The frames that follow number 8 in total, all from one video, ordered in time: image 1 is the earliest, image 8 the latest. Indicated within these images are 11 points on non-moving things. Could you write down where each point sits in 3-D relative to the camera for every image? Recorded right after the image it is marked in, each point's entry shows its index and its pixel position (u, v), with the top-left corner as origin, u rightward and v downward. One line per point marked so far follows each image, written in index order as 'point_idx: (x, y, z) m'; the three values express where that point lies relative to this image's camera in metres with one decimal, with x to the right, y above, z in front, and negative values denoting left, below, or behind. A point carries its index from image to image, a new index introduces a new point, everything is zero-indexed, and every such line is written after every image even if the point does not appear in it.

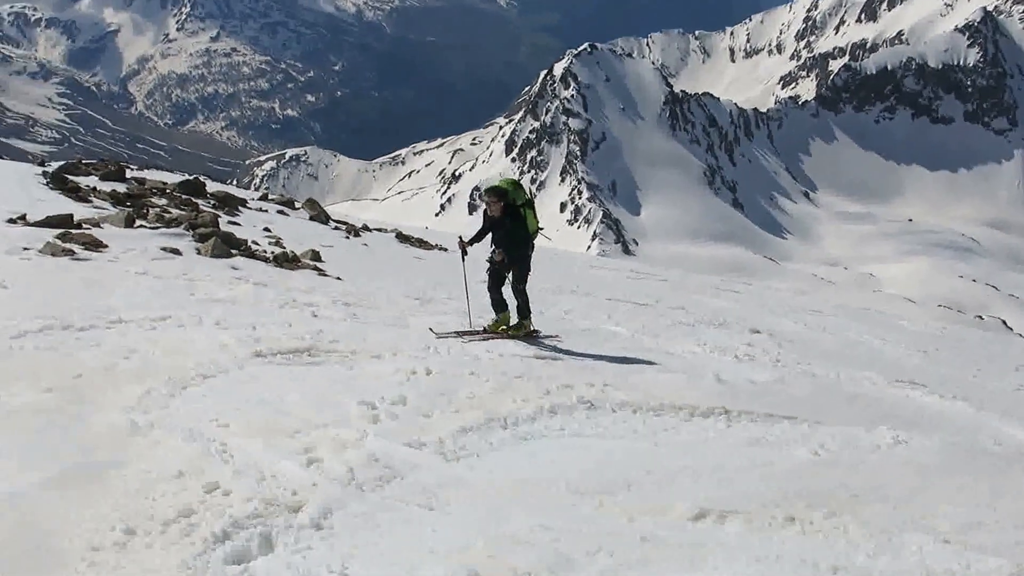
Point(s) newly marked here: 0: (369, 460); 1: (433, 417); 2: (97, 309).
0: (-1.6, -1.9, +10.8) m
1: (-1.1, -1.7, +12.9) m
2: (-8.3, -0.4, +19.3) m
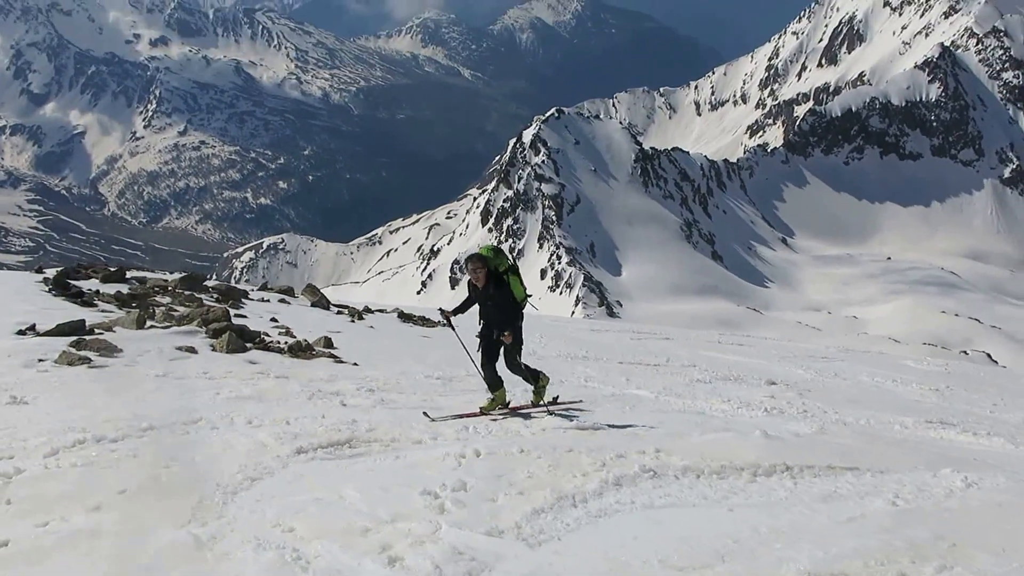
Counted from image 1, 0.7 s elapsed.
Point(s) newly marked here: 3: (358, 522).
0: (-0.7, -2.9, +10.5) m
1: (-0.2, -2.8, +12.6) m
2: (-7.6, -2.6, +18.9) m
3: (-1.9, -2.9, +12.1) m
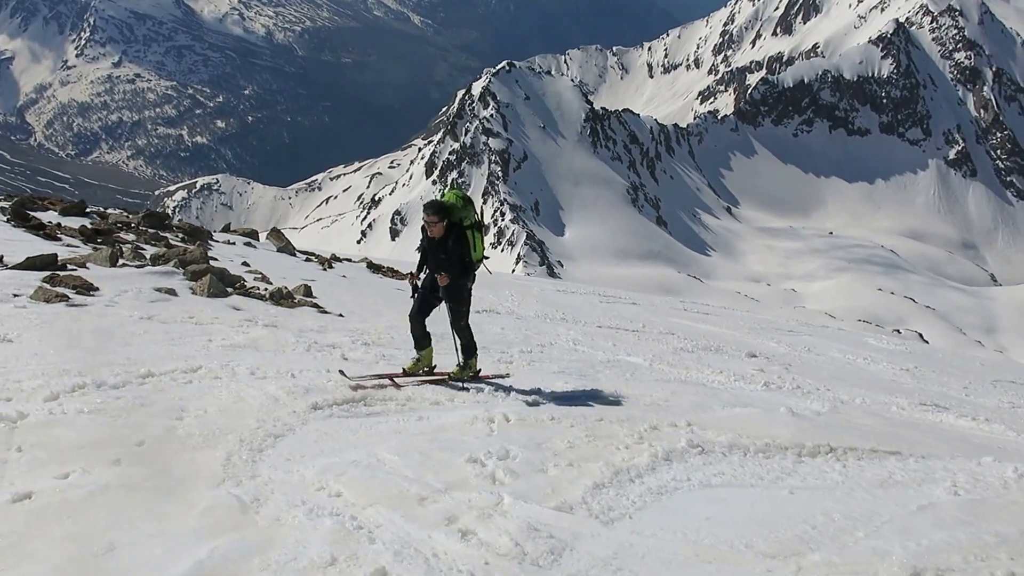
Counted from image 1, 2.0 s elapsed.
0: (+0.1, -2.5, +10.0) m
1: (+0.5, -2.3, +12.2) m
2: (-7.4, -1.4, +17.9) m
3: (-1.2, -2.4, +11.5) m
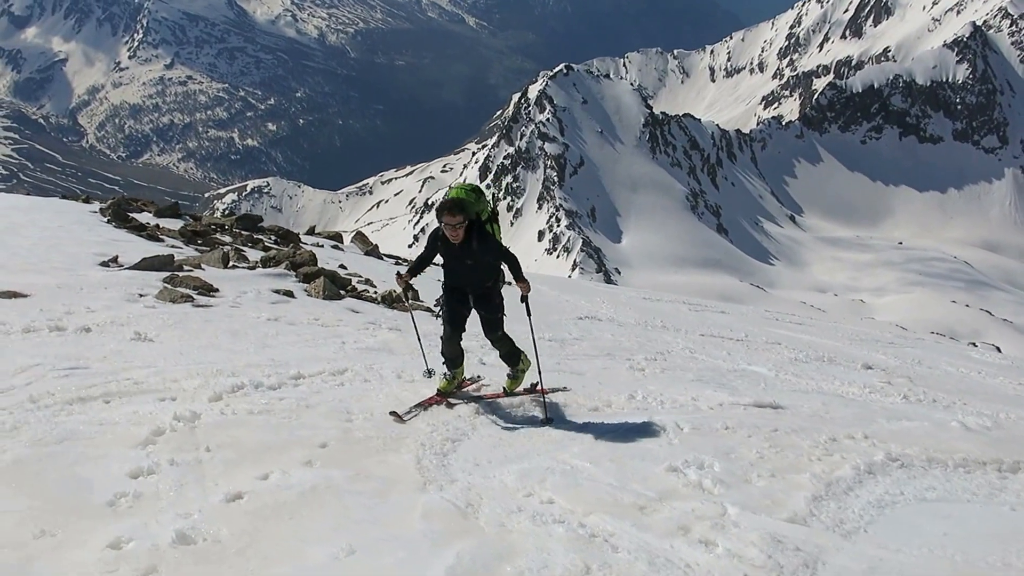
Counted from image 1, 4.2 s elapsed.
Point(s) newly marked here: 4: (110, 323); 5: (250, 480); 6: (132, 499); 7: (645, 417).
0: (+2.6, -2.6, +9.7) m
1: (+3.0, -2.4, +11.9) m
2: (-4.6, -1.4, +17.9) m
3: (+1.3, -2.4, +11.2) m
4: (-8.2, -0.7, +19.6) m
5: (-3.2, -2.3, +11.7) m
6: (-4.3, -2.4, +10.9) m
7: (+2.2, -2.1, +15.7) m
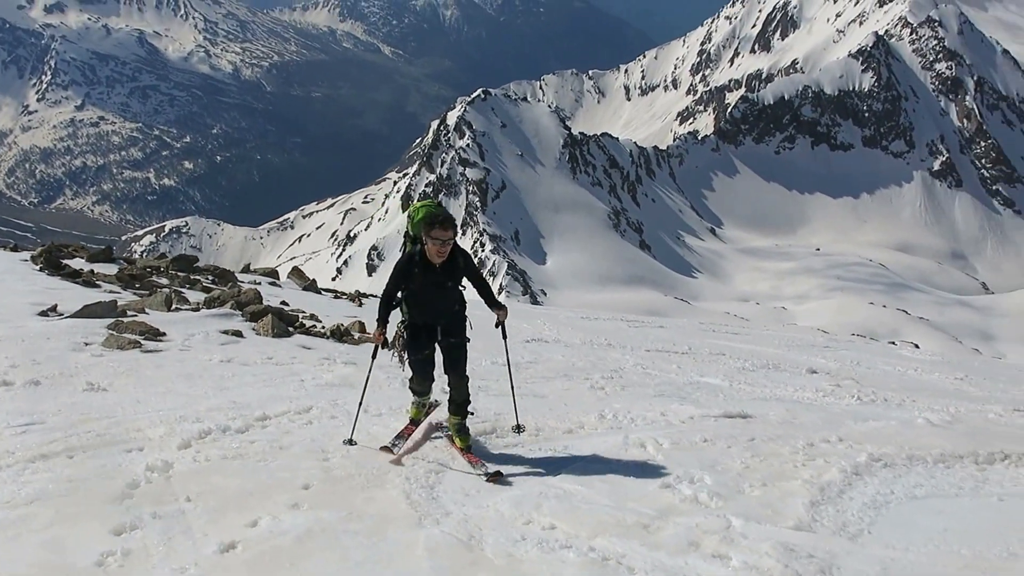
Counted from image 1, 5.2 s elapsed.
0: (+2.7, -2.7, +9.8) m
1: (+3.0, -2.5, +11.9) m
2: (-5.1, -2.2, +17.4) m
3: (+1.3, -2.7, +11.1) m
4: (-8.9, -1.7, +18.7) m
5: (-3.2, -2.8, +11.2) m
6: (-4.2, -2.9, +10.3) m
7: (+1.8, -2.4, +15.7) m
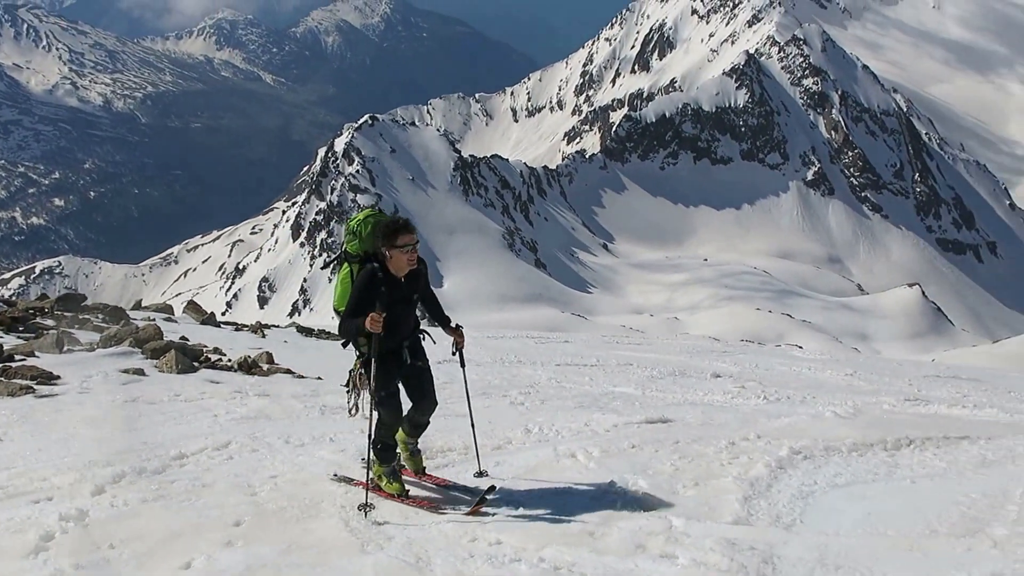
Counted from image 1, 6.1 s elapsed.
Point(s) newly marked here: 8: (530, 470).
0: (+2.2, -2.7, +10.1) m
1: (+2.2, -2.6, +12.3) m
2: (-6.5, -2.8, +16.8) m
3: (+0.7, -2.8, +11.3) m
4: (-10.3, -2.5, +17.7) m
5: (-3.8, -3.2, +10.9) m
6: (-4.7, -3.3, +9.9) m
7: (+0.6, -2.7, +15.9) m
8: (+0.3, -2.7, +14.2) m
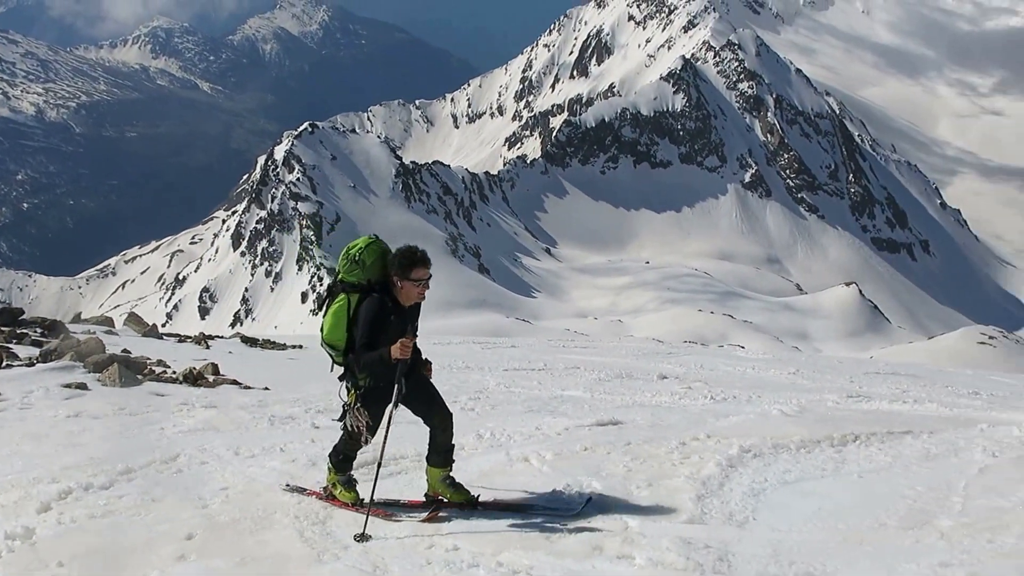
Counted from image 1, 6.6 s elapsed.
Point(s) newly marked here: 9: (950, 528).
0: (+1.8, -2.7, +10.2) m
1: (+1.6, -2.7, +12.4) m
2: (-7.3, -3.0, +16.4) m
3: (+0.2, -2.9, +11.4) m
4: (-11.2, -2.8, +17.1) m
5: (-4.3, -3.3, +10.7) m
6: (-5.1, -3.4, +9.6) m
7: (-0.1, -2.7, +15.9) m
8: (-0.4, -2.8, +14.2) m
9: (+4.7, -2.6, +10.3) m
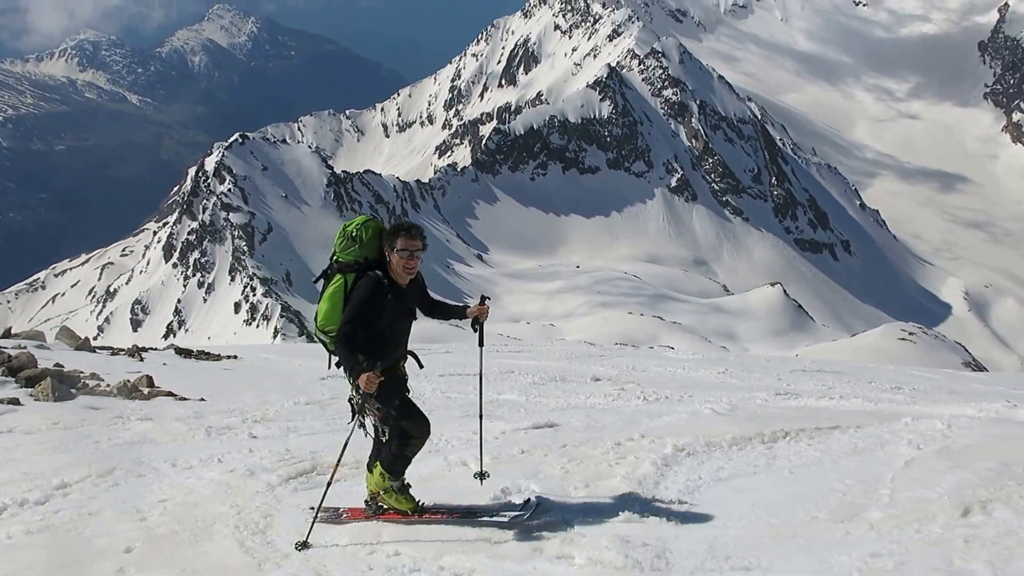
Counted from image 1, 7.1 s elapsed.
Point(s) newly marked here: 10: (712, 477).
0: (+1.1, -2.8, +10.5) m
1: (+0.9, -2.7, +12.7) m
2: (-8.3, -3.3, +16.0) m
3: (-0.5, -2.9, +11.5) m
4: (-12.3, -3.2, +16.5) m
5: (-4.9, -3.5, +10.5) m
6: (-5.7, -3.6, +9.4) m
7: (-1.2, -2.9, +16.1) m
8: (-1.3, -2.9, +14.4) m
9: (+4.1, -2.6, +10.8) m
10: (+2.8, -2.6, +13.3) m
